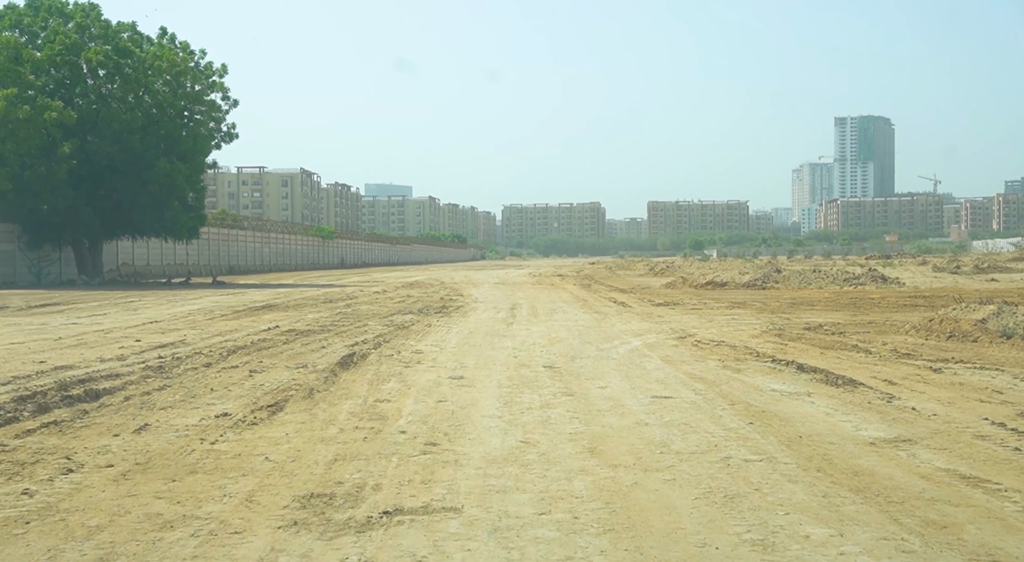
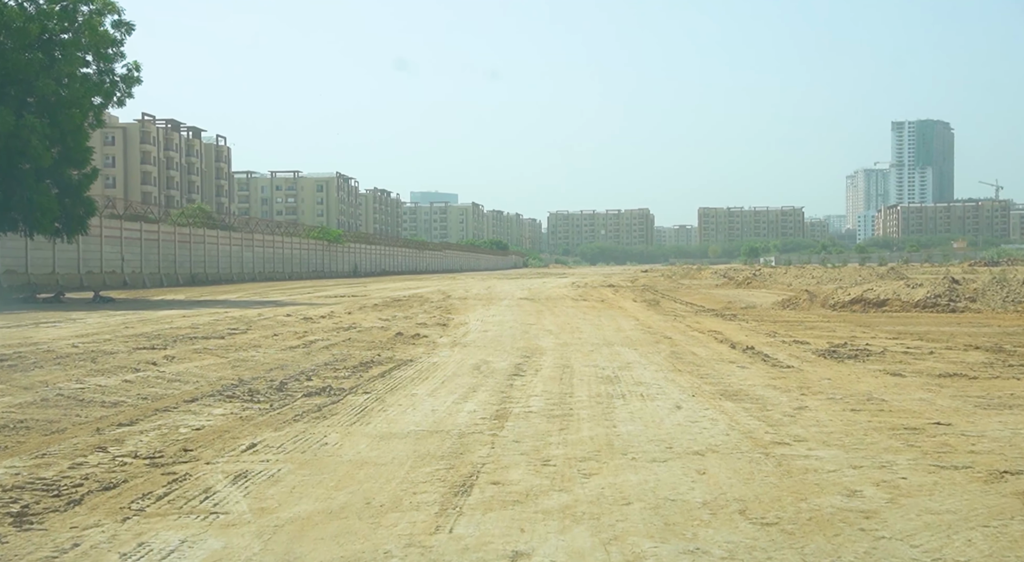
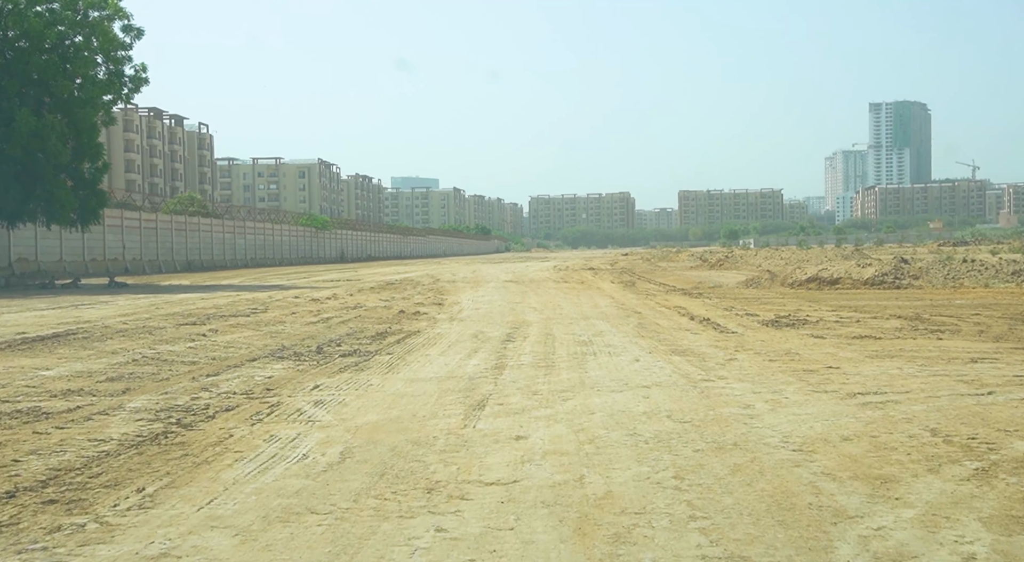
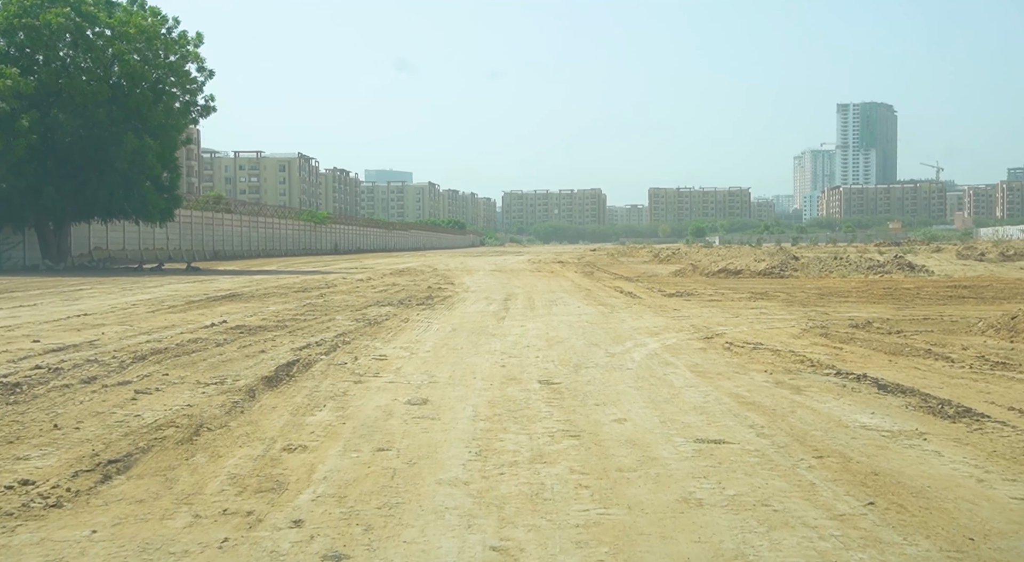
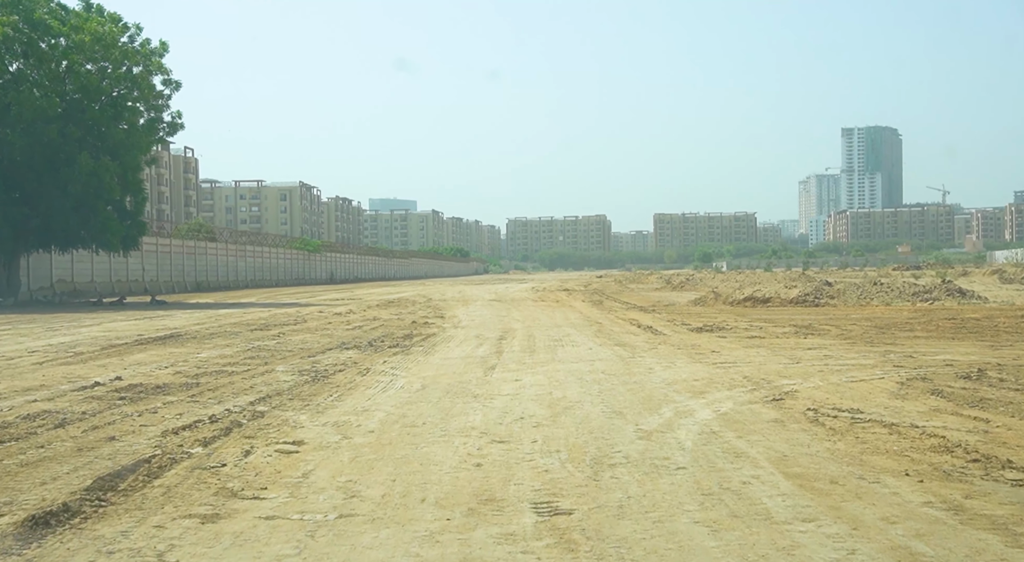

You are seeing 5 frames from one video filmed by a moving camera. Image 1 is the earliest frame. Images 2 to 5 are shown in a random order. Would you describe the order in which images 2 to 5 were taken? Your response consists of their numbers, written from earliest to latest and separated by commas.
4, 5, 3, 2
